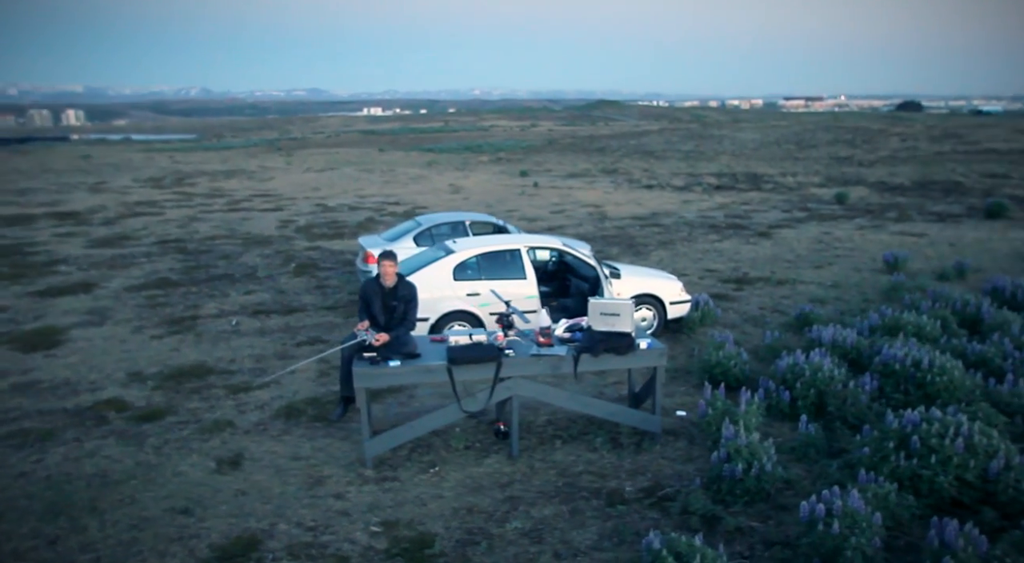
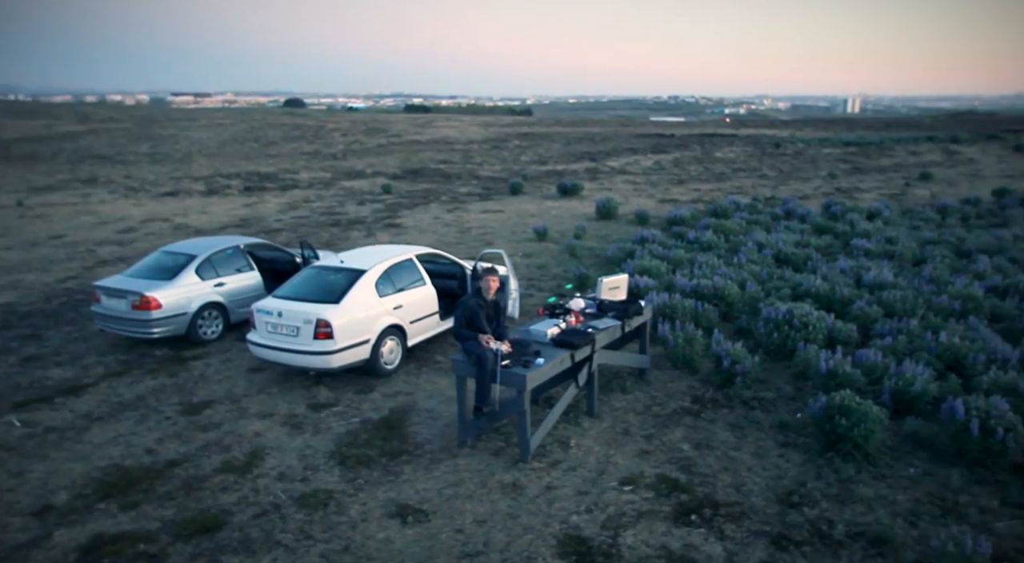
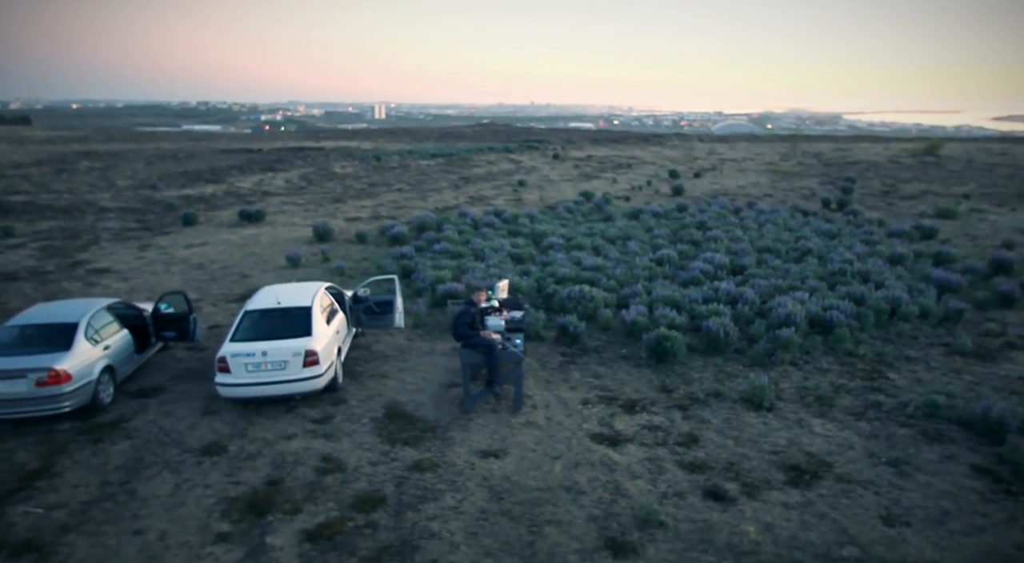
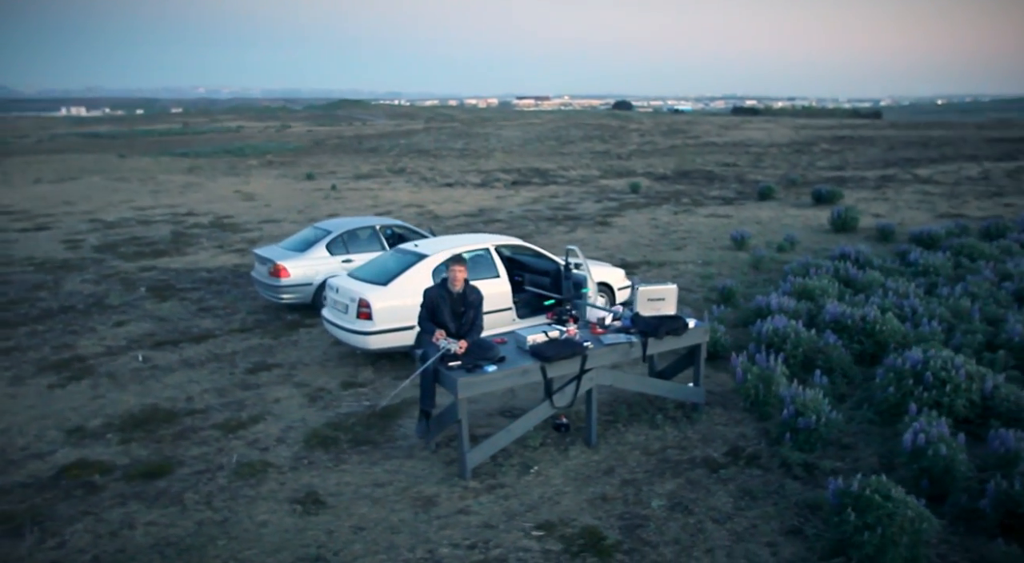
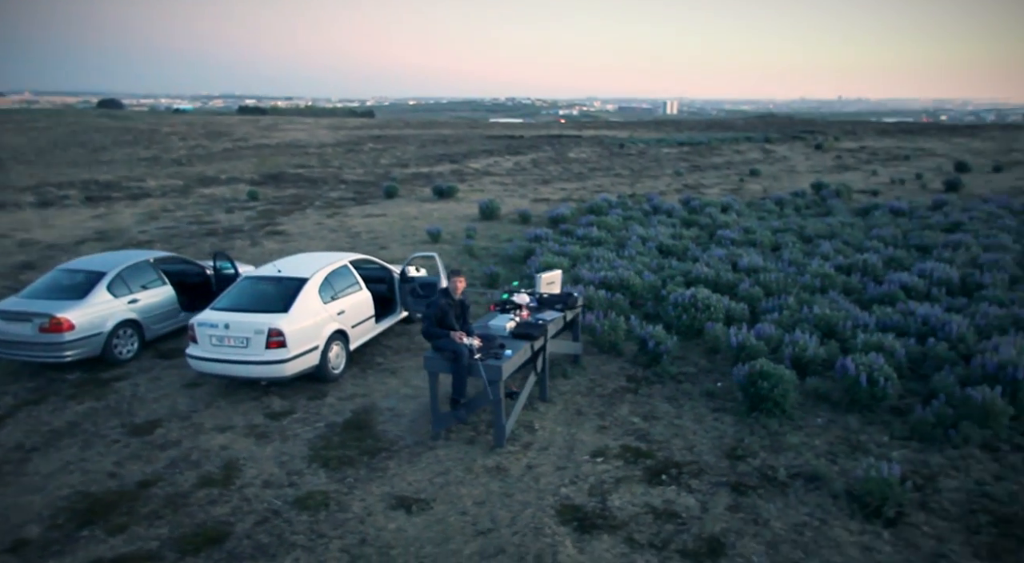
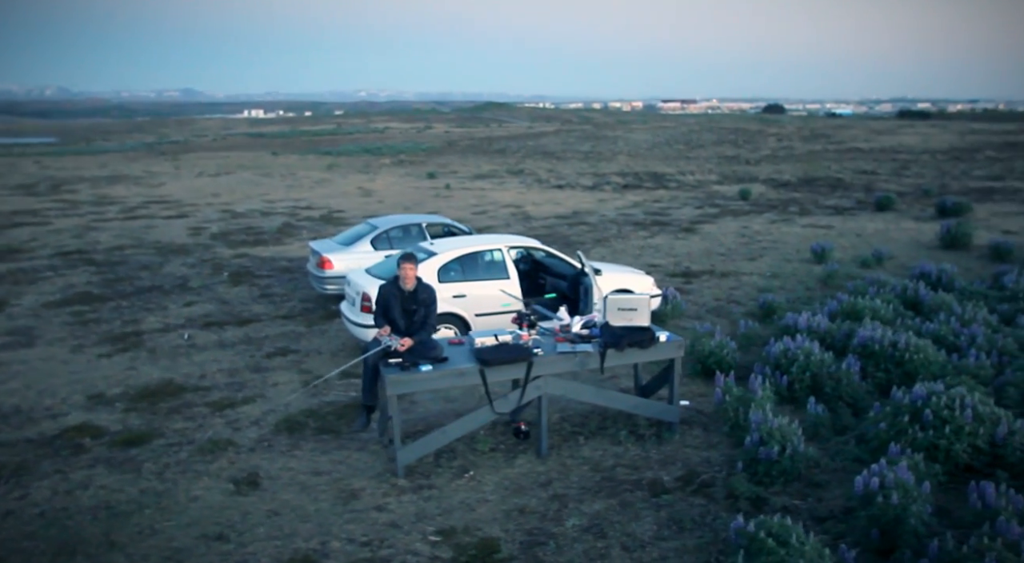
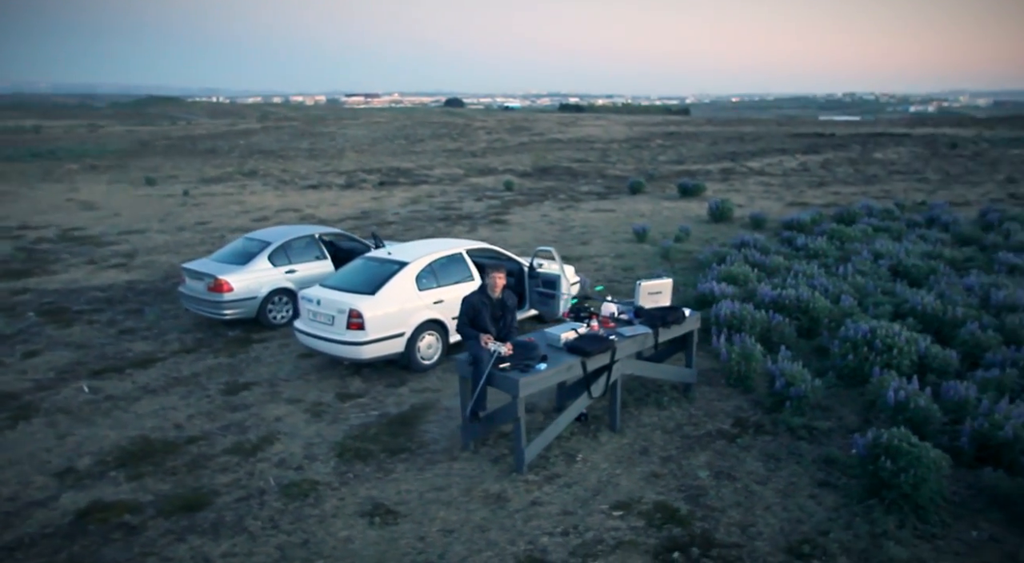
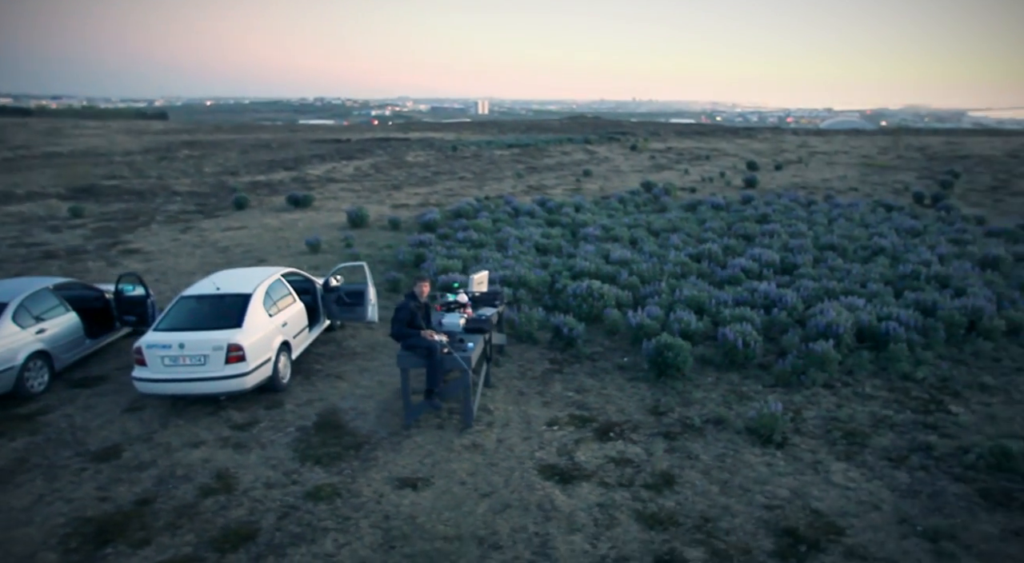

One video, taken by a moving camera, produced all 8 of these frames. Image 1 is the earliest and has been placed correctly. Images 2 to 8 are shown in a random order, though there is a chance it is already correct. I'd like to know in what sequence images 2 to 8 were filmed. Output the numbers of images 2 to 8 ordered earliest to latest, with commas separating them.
6, 4, 7, 2, 5, 8, 3
